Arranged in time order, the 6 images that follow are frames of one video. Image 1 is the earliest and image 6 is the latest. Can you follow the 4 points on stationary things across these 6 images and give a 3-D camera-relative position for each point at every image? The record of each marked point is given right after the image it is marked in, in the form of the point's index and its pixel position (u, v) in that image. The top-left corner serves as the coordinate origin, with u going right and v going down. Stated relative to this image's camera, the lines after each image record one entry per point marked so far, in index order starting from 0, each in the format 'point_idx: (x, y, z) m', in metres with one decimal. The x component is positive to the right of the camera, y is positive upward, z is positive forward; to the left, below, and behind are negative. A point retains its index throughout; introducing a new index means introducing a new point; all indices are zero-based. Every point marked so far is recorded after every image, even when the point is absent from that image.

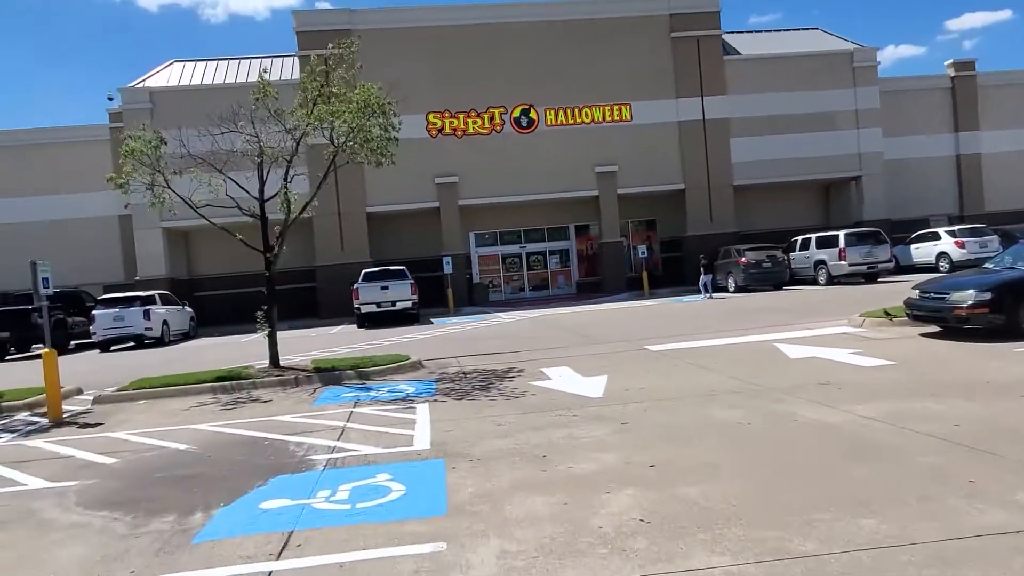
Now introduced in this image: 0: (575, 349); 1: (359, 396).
0: (+1.2, -1.2, +13.8) m
1: (-2.2, -1.5, +10.2) m
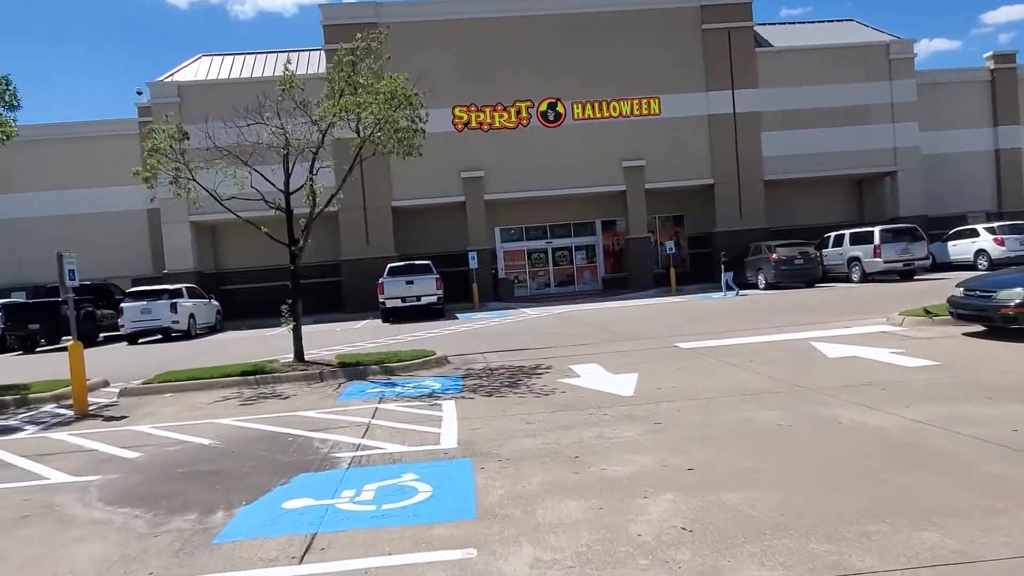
0: (+1.7, -1.1, +13.5) m
1: (-1.8, -1.4, +10.1) m
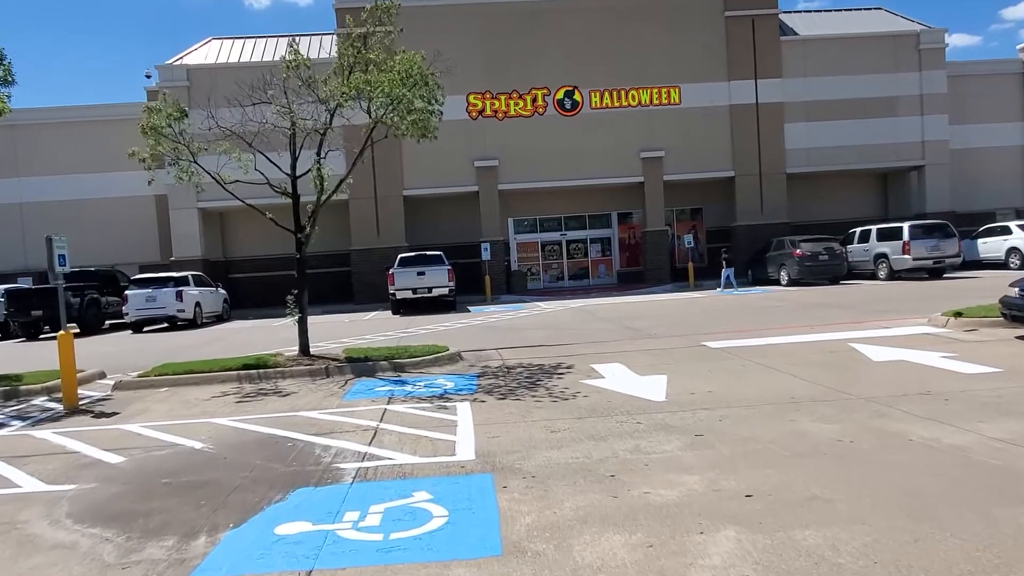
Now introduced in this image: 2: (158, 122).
0: (+2.0, -1.0, +12.8) m
1: (-1.5, -1.3, +9.3) m
2: (-5.3, +2.5, +10.9) m
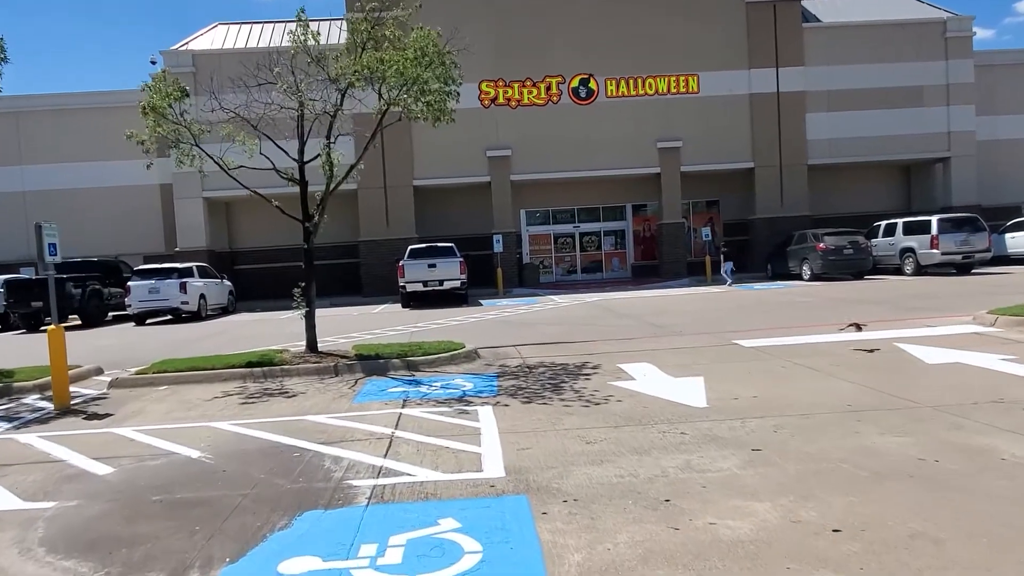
0: (+2.3, -0.9, +12.1) m
1: (-1.2, -1.2, +8.7) m
2: (-5.0, +2.6, +10.2) m
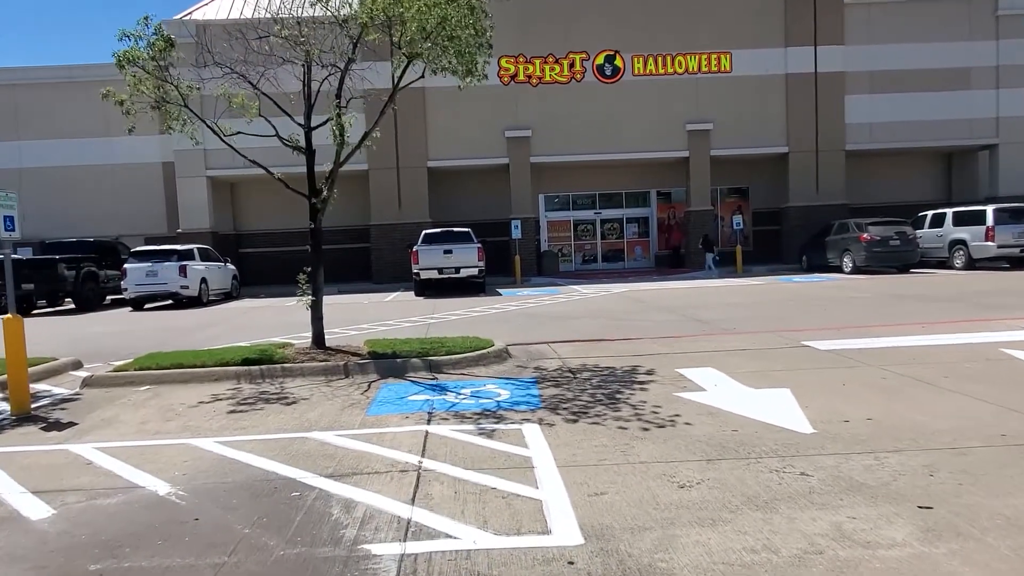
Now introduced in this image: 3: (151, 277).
0: (+2.8, -0.8, +10.6) m
1: (-0.8, -1.1, +7.2) m
2: (-4.5, +2.8, +8.8) m
3: (-9.9, +0.3, +19.8) m
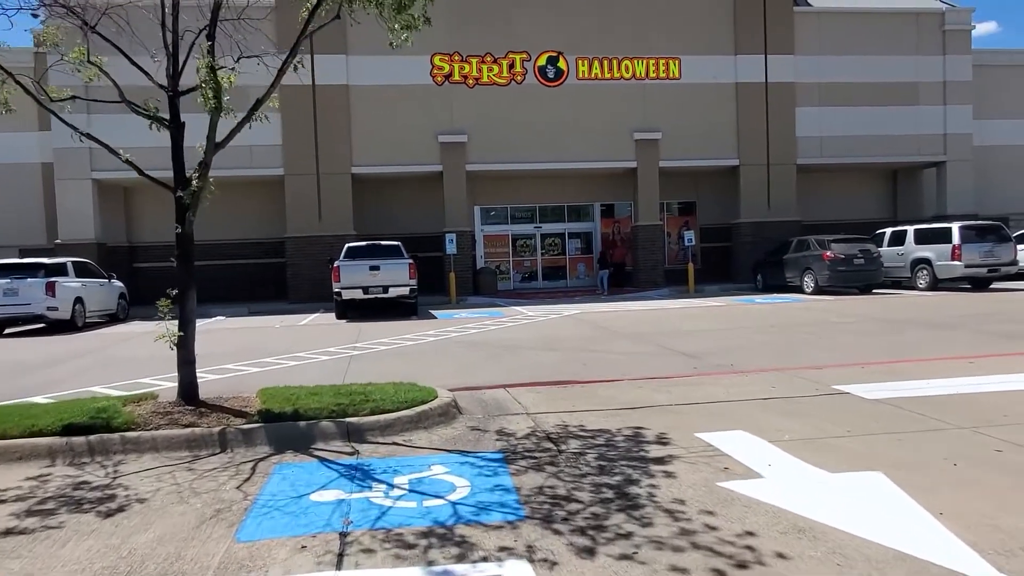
0: (+2.2, -1.1, +8.3) m
1: (-1.0, -1.4, +4.6) m
2: (-4.9, +2.6, +5.8) m
3: (-11.3, -0.2, +16.2) m
